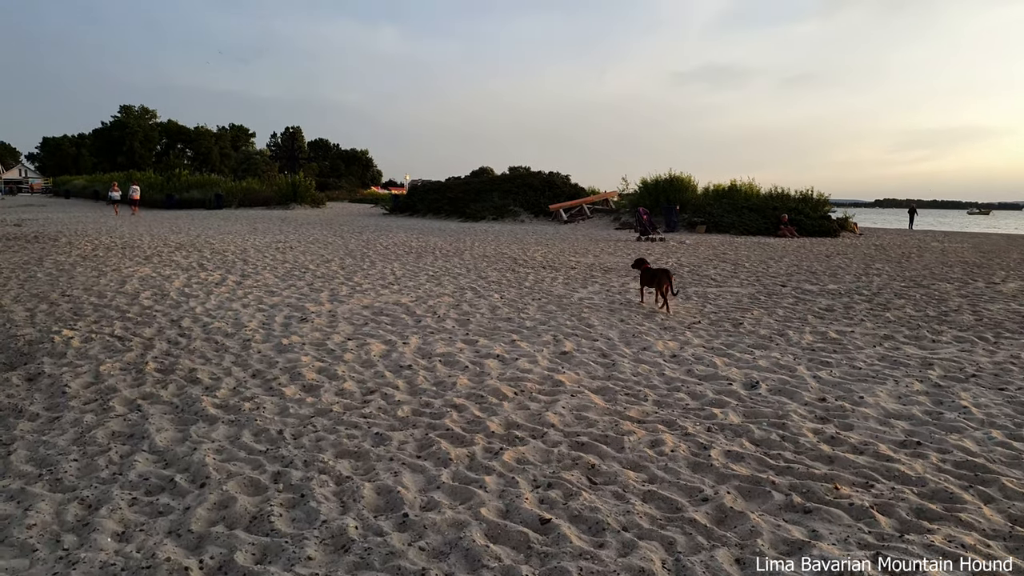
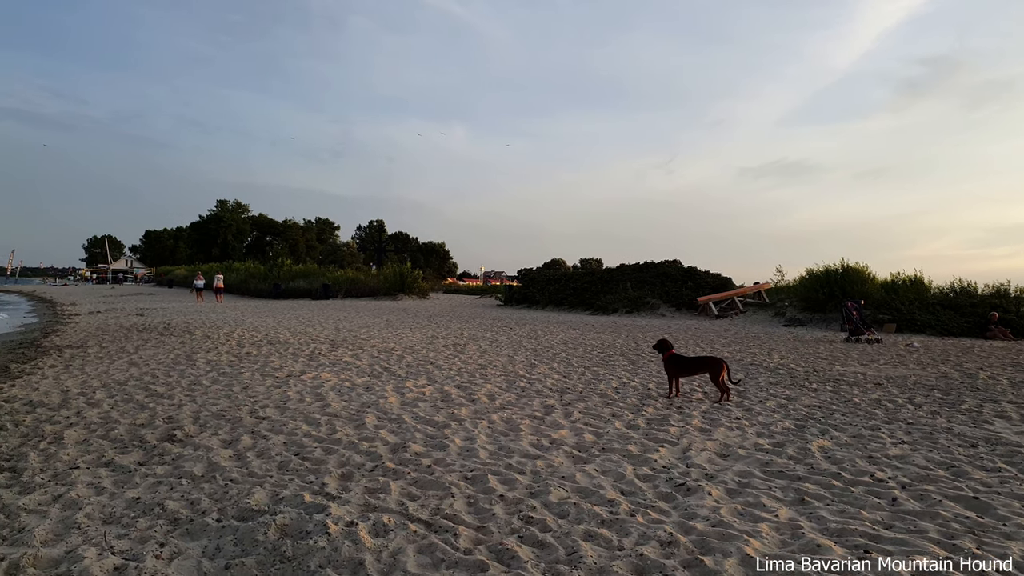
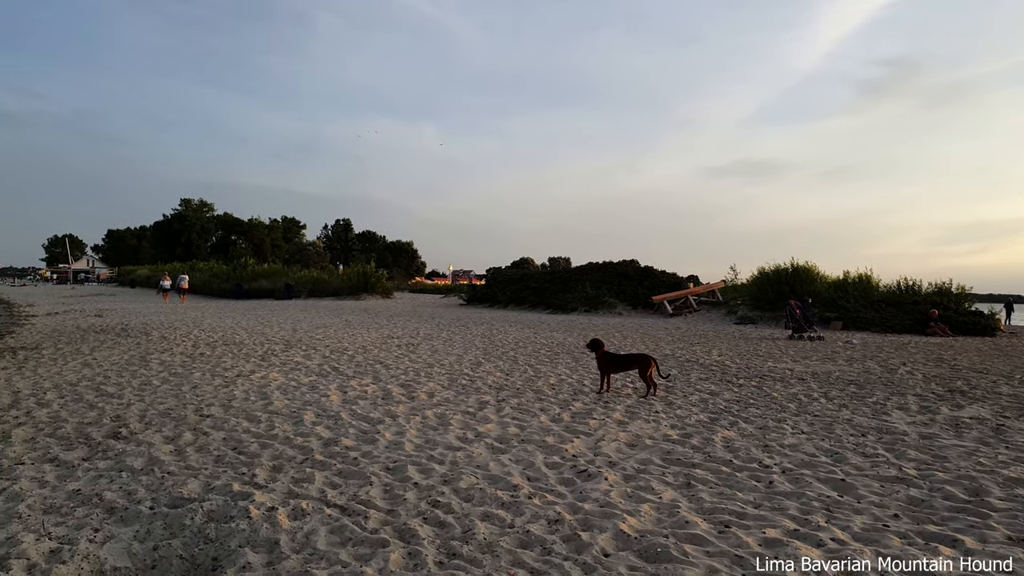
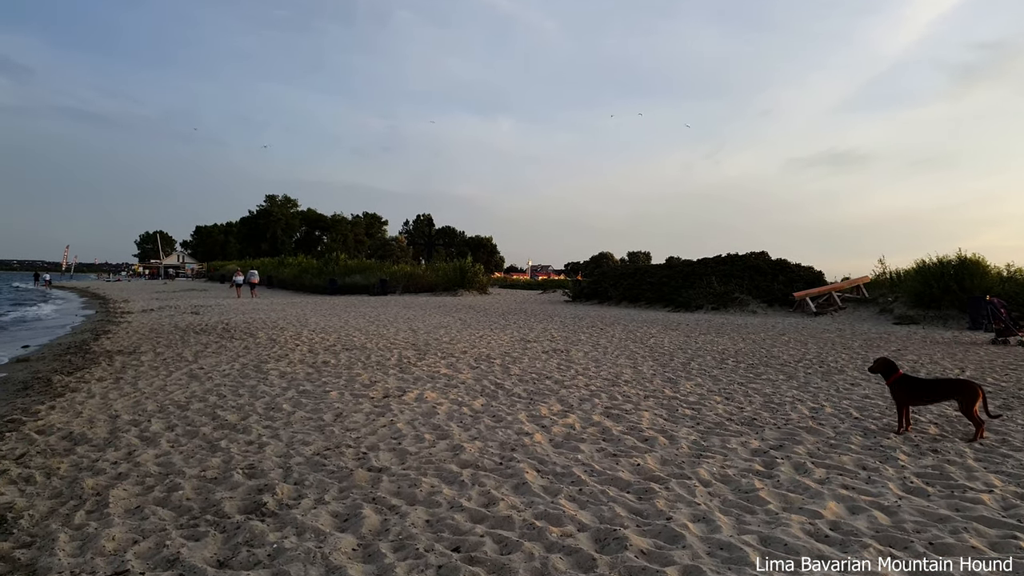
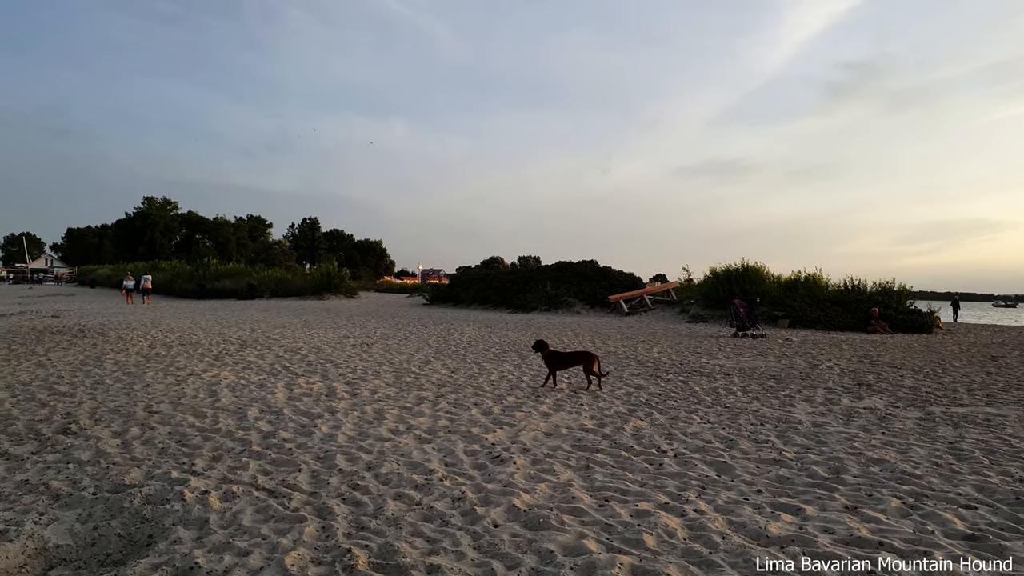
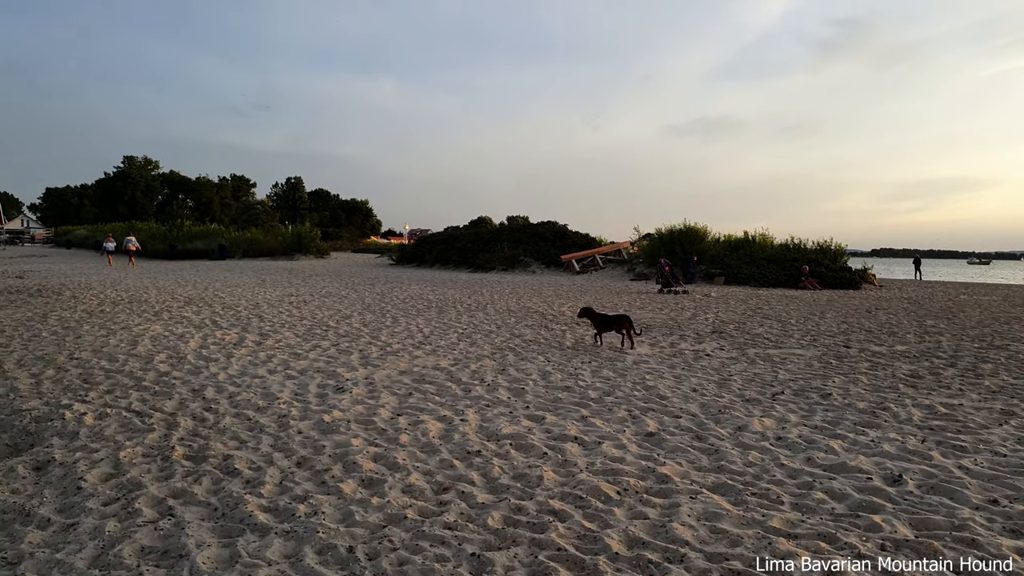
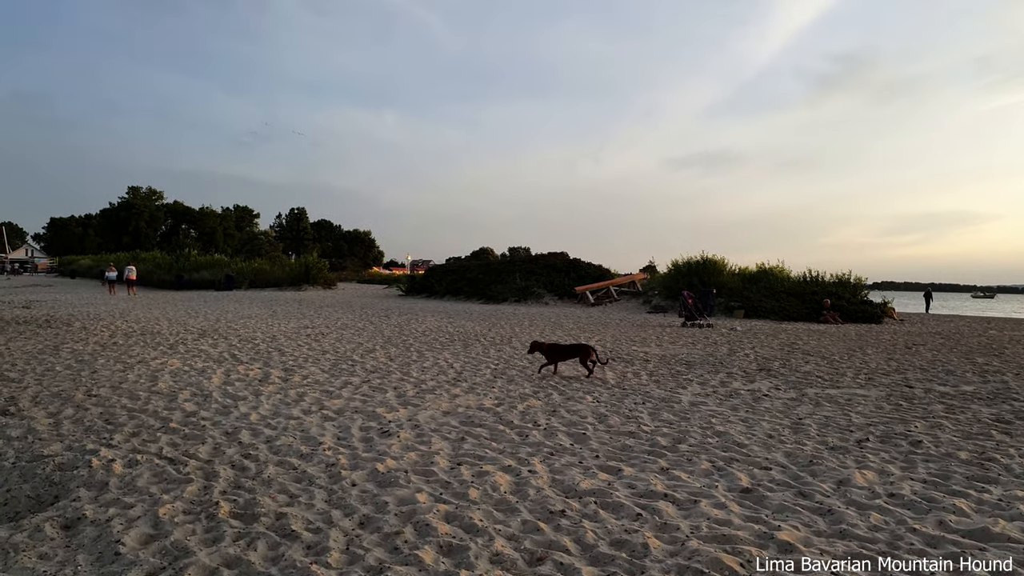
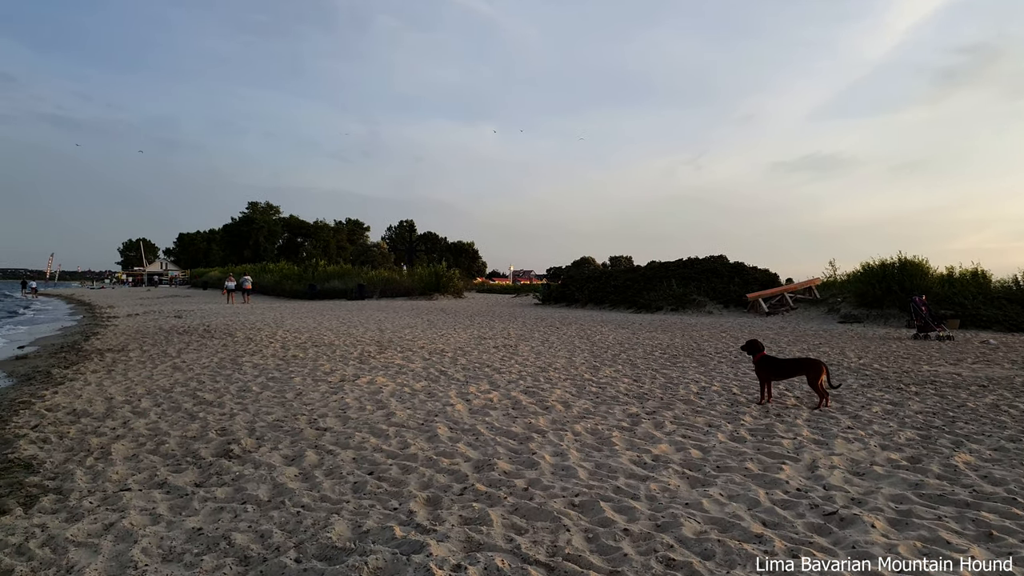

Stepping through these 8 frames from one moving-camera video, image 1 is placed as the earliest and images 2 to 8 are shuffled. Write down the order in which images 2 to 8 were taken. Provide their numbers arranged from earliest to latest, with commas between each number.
6, 7, 5, 3, 2, 8, 4
